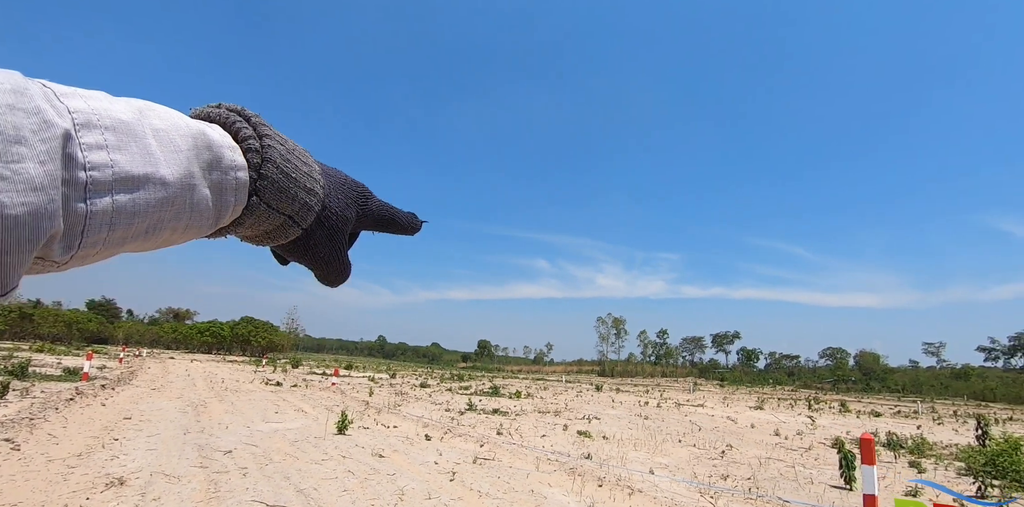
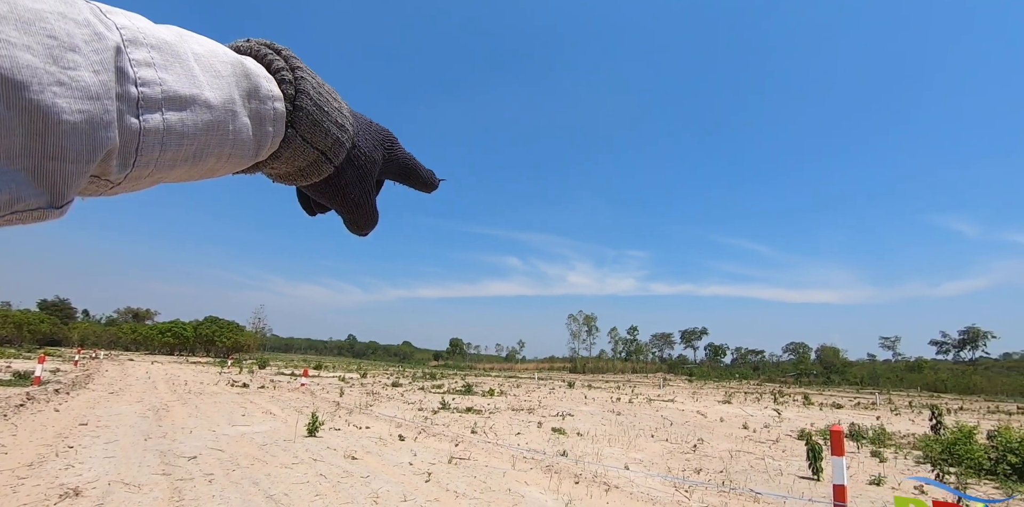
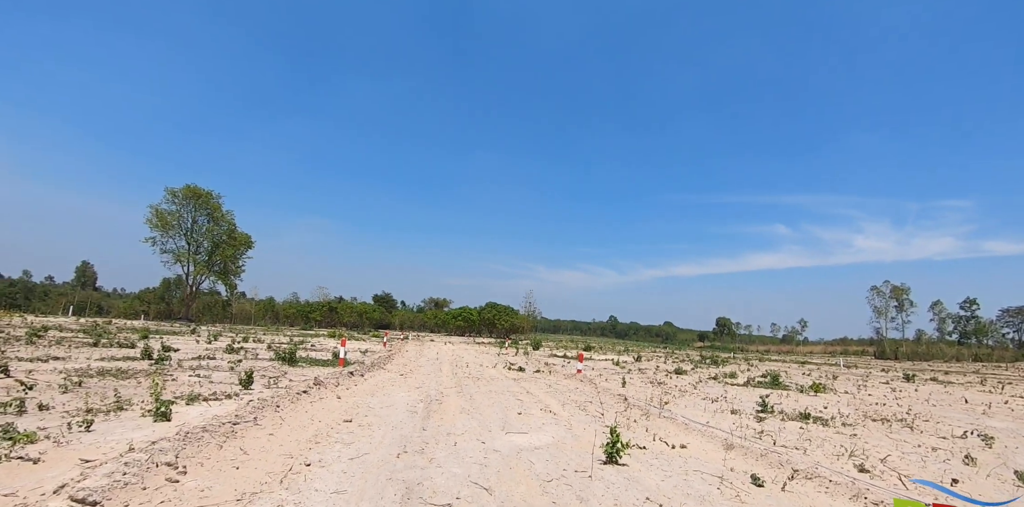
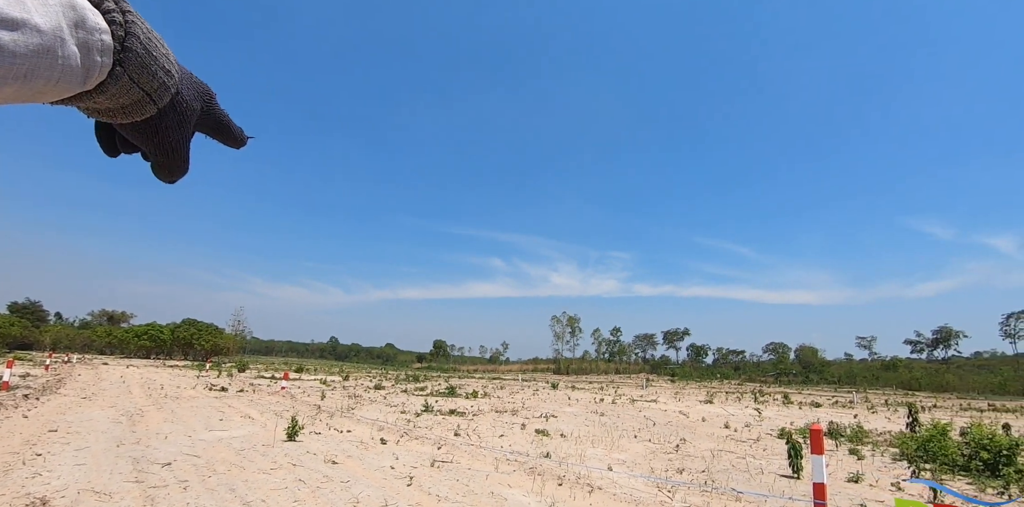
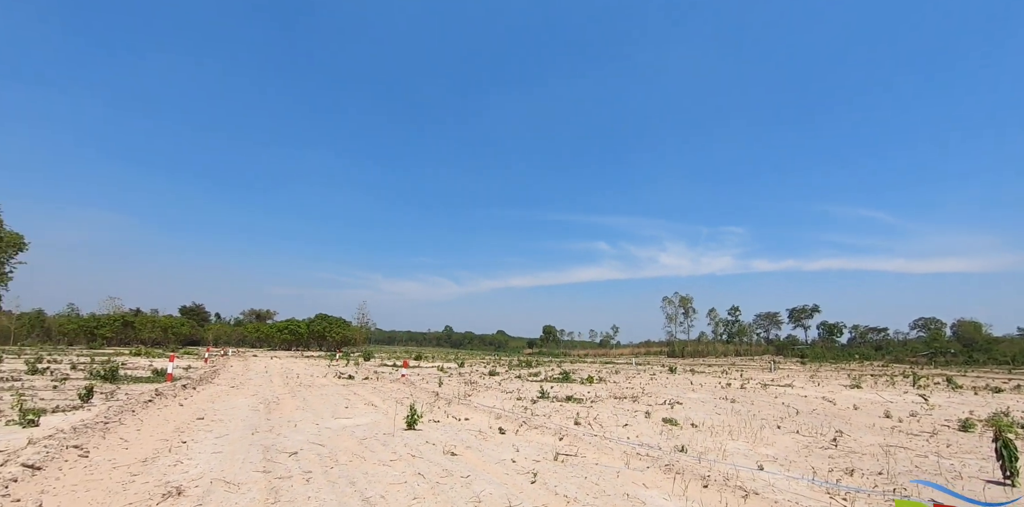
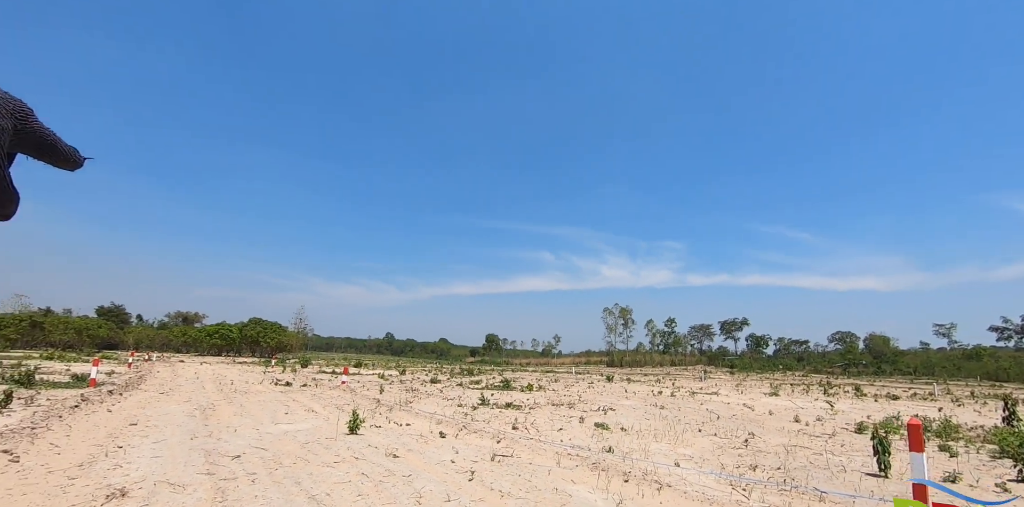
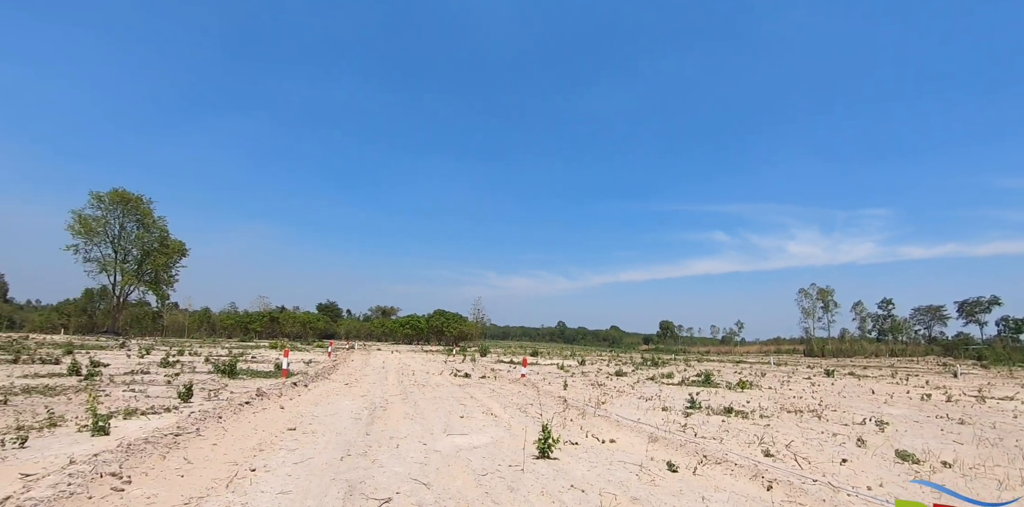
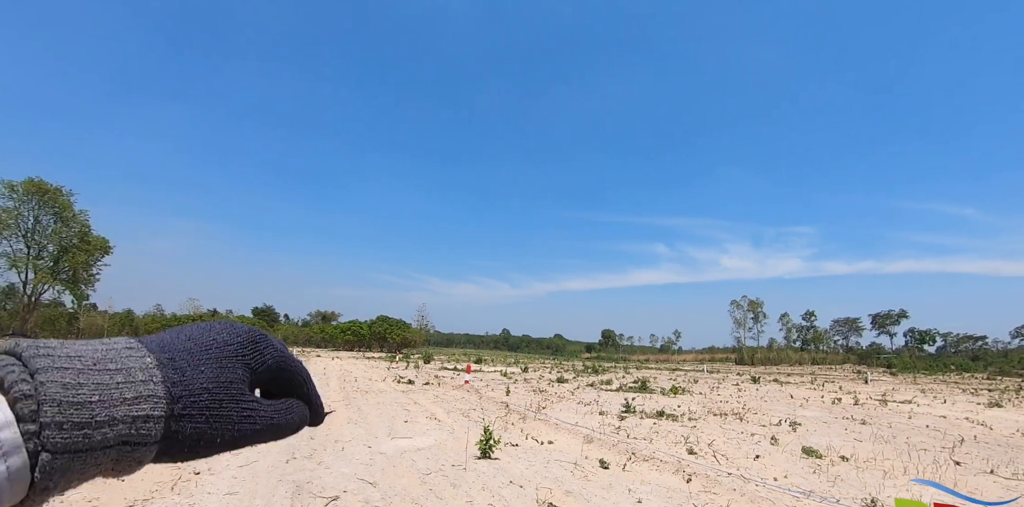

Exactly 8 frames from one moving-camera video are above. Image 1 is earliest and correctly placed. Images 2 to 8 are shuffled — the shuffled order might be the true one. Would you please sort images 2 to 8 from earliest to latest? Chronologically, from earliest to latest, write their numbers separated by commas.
2, 4, 6, 5, 8, 7, 3
